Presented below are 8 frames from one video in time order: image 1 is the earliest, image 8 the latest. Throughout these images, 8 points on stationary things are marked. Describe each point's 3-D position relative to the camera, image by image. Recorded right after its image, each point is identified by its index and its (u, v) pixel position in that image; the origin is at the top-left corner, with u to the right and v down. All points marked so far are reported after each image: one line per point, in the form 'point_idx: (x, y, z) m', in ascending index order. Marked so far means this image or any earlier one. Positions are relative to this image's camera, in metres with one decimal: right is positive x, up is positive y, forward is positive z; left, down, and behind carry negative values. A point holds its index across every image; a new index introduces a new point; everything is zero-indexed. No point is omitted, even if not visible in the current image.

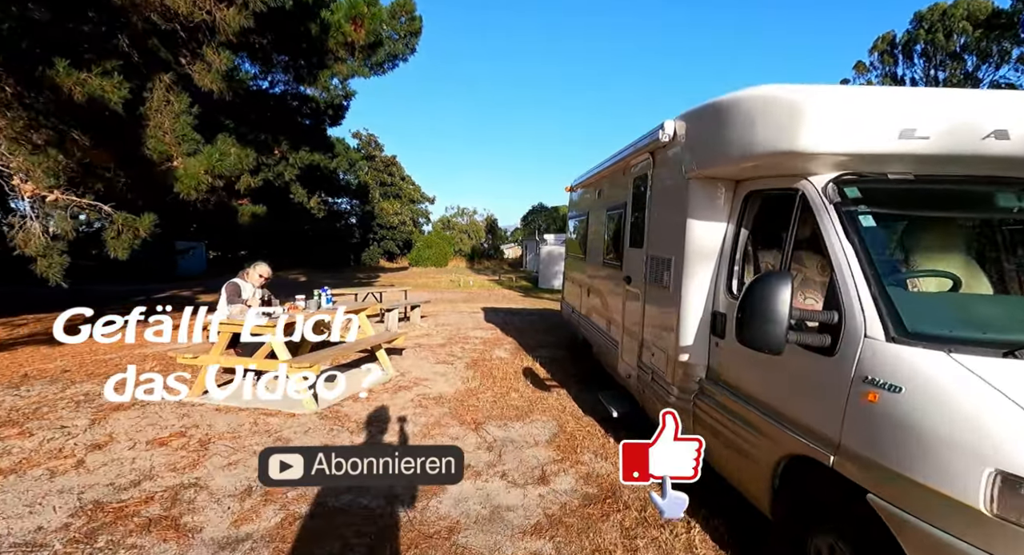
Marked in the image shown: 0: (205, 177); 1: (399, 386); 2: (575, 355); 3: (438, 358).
0: (-5.0, +1.6, +8.2) m
1: (-1.1, -1.1, +5.1) m
2: (+0.8, -1.0, +6.5) m
3: (-0.9, -1.0, +6.4) m
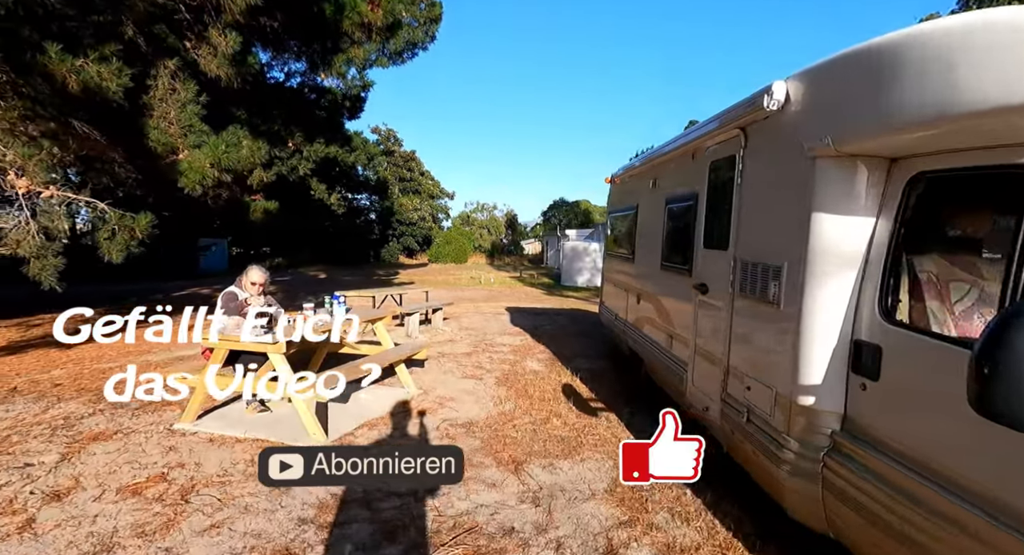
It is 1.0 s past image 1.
0: (-4.5, +1.6, +7.6) m
1: (-0.8, -1.2, +4.5) m
2: (+1.2, -1.0, +5.8) m
3: (-0.5, -1.1, +5.7) m
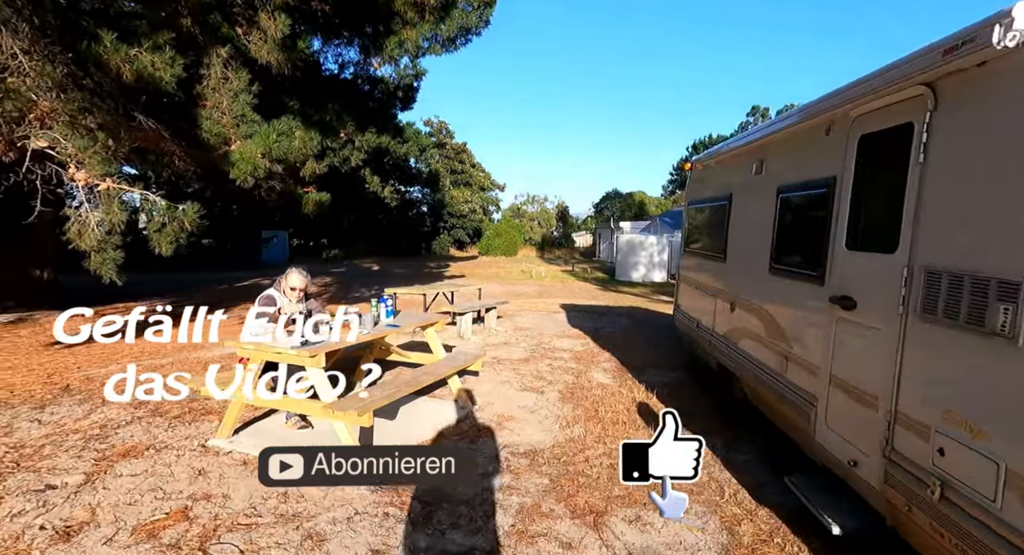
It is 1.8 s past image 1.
0: (-3.6, +1.7, +7.3) m
1: (-0.3, -1.2, +3.9) m
2: (+1.9, -1.0, +5.0) m
3: (+0.1, -1.1, +5.1) m
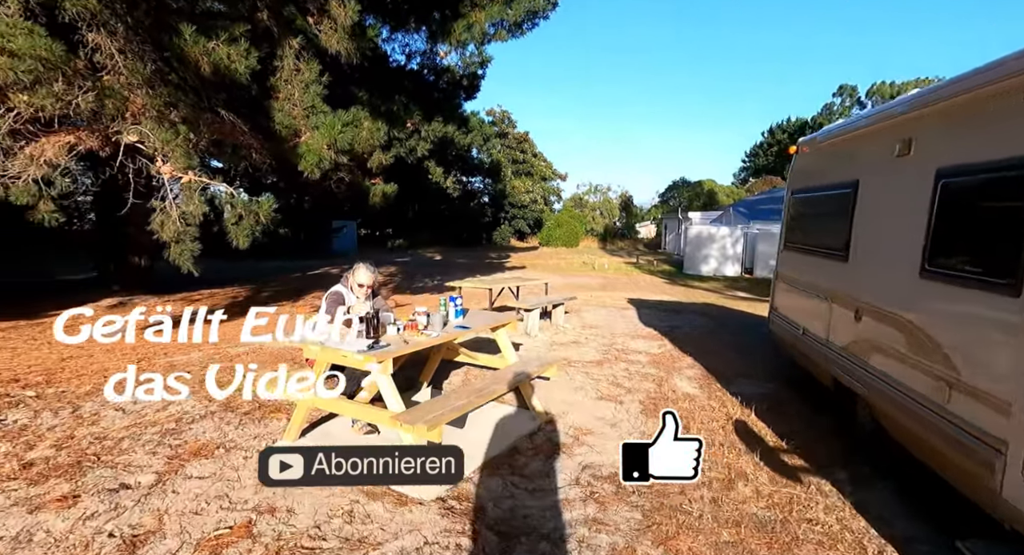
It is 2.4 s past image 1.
0: (-2.6, +1.8, +7.3) m
1: (+0.3, -1.2, +3.5) m
2: (+2.5, -1.0, +4.4) m
3: (+0.8, -1.0, +4.7) m
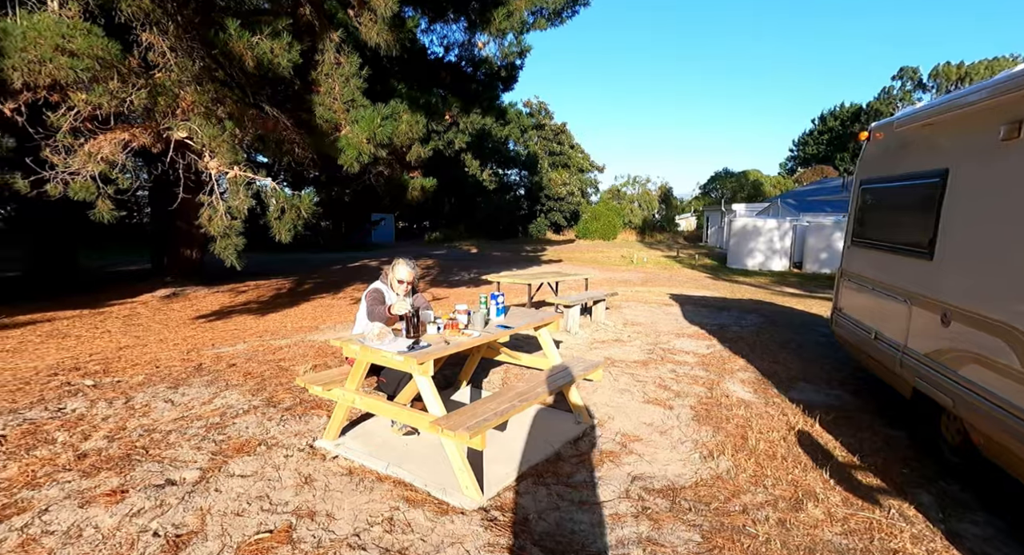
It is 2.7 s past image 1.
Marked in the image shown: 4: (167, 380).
0: (-2.1, +1.9, +7.3) m
1: (+0.6, -1.2, +3.4) m
2: (+2.9, -1.0, +4.1) m
3: (+1.2, -1.0, +4.5) m
4: (-3.6, -1.1, +5.4) m
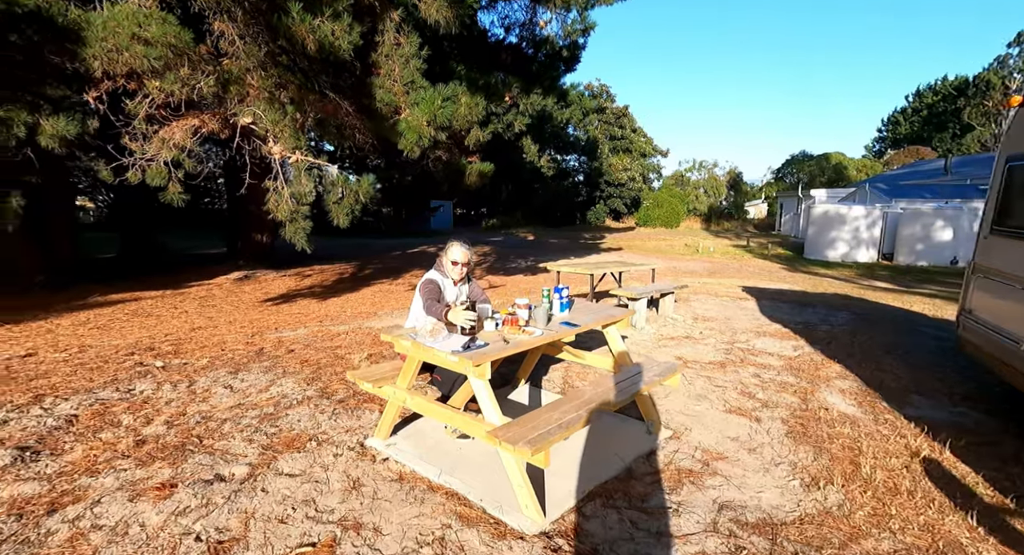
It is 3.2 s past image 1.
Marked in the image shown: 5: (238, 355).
0: (-1.2, +2.0, +7.0) m
1: (+1.0, -1.1, +2.9) m
2: (+3.3, -1.0, +3.4) m
3: (+1.7, -1.0, +4.0) m
4: (-3.0, -0.9, +5.4) m
5: (-3.1, -0.9, +5.7) m
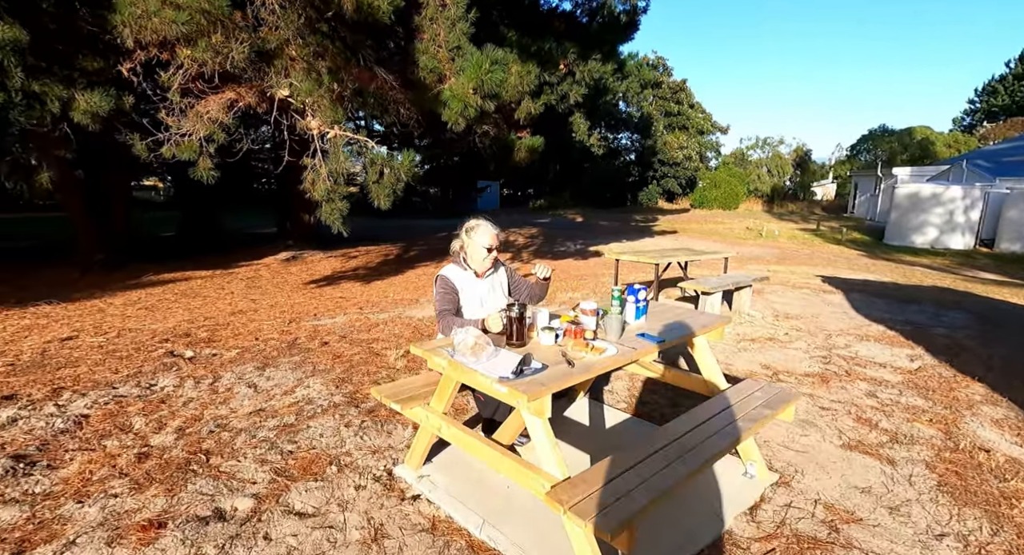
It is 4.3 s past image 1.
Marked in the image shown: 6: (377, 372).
0: (-0.5, +2.2, +6.3) m
1: (+1.2, -1.1, +2.2) m
2: (+3.6, -1.0, +2.4) m
3: (+2.1, -1.0, +3.2) m
4: (-2.5, -0.8, +5.0) m
5: (-2.5, -0.7, +5.3) m
6: (-1.2, -0.8, +4.4) m
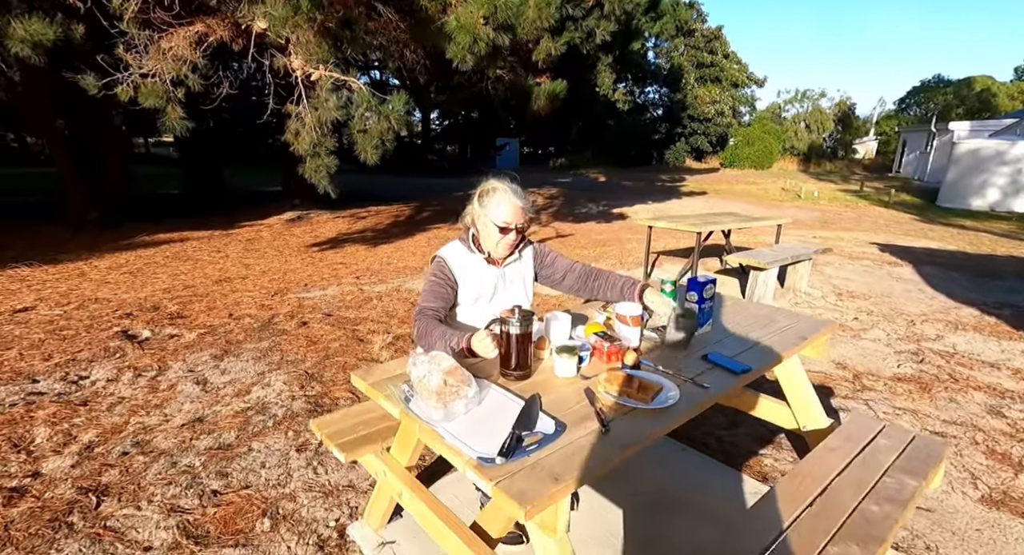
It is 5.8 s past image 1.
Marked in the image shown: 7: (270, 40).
0: (-0.3, +2.6, +5.3) m
1: (+1.2, -1.1, +1.3) m
2: (+3.6, -1.0, +1.4) m
3: (+2.1, -0.9, +2.2) m
4: (-2.4, -0.5, +4.2) m
5: (-2.4, -0.4, +4.5) m
6: (-1.1, -0.6, +3.6) m
7: (-2.9, +2.8, +6.0) m
